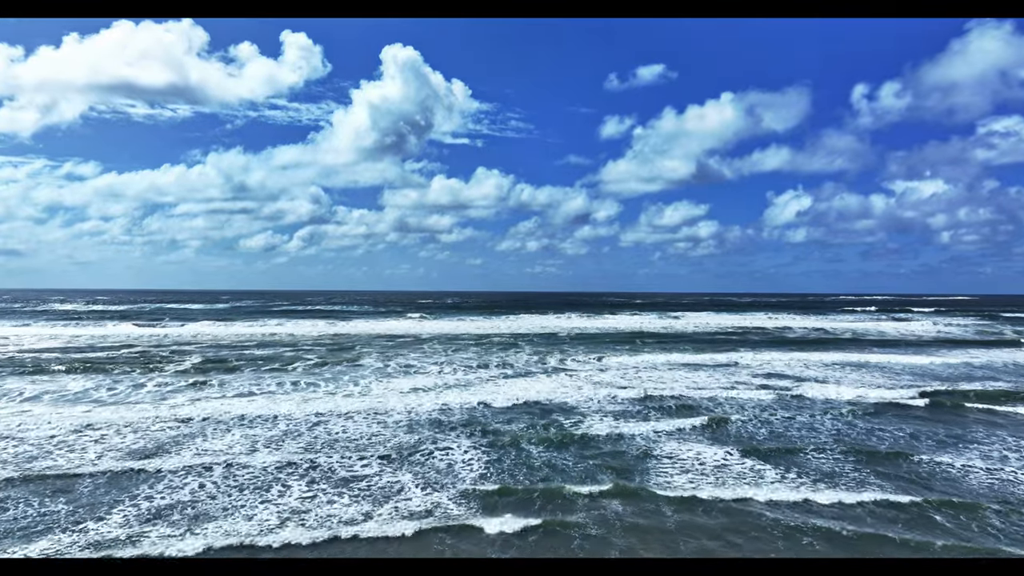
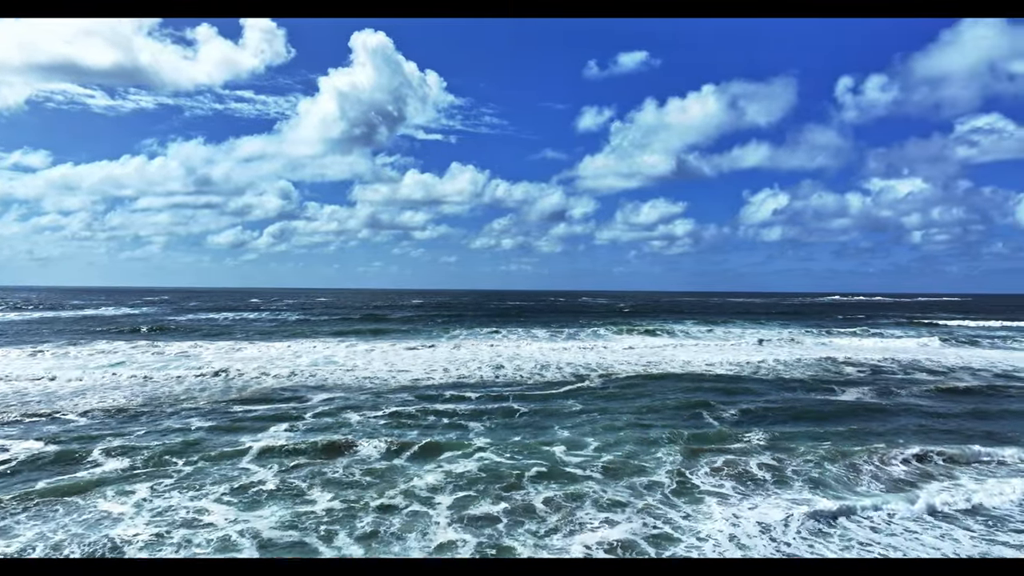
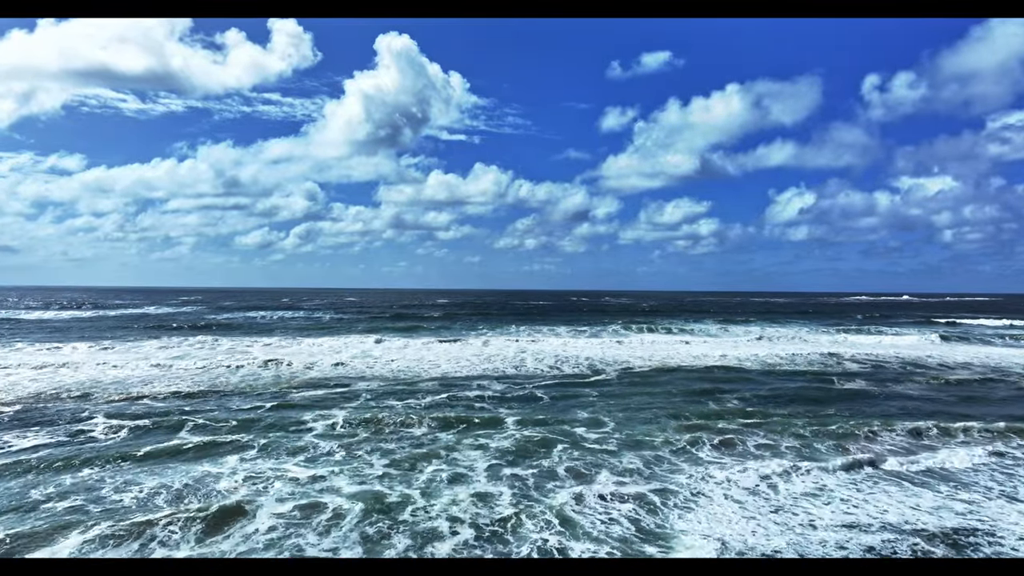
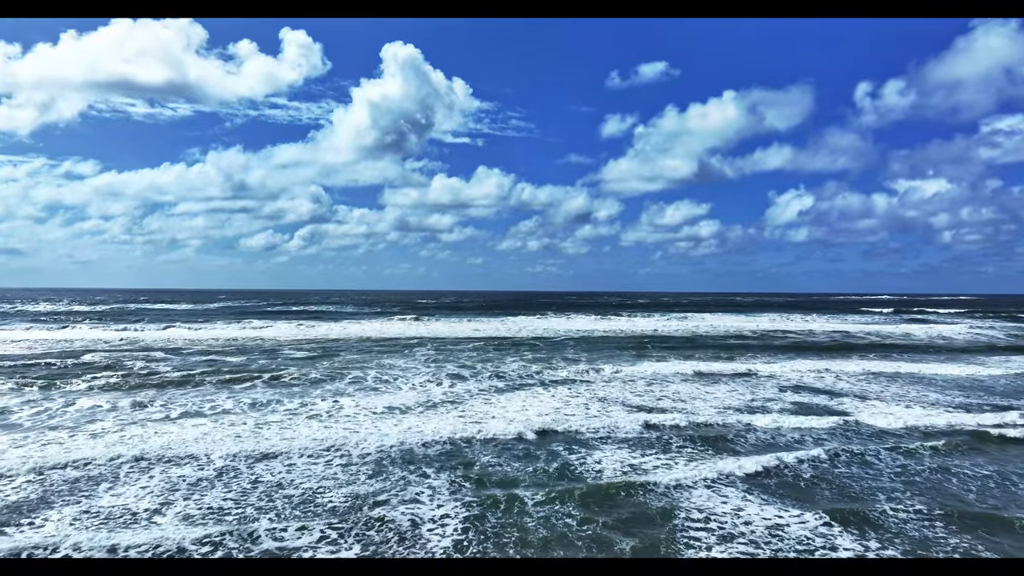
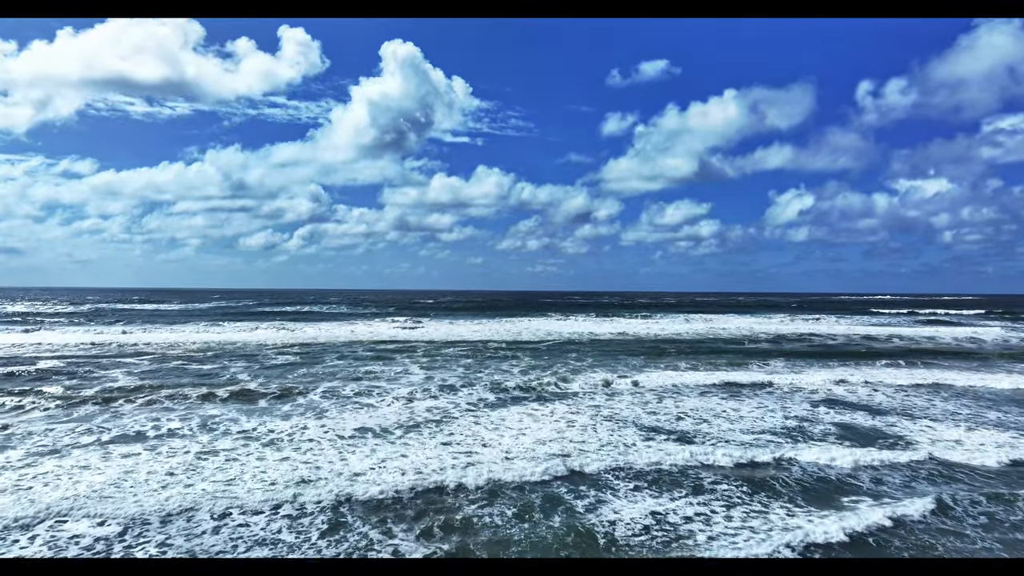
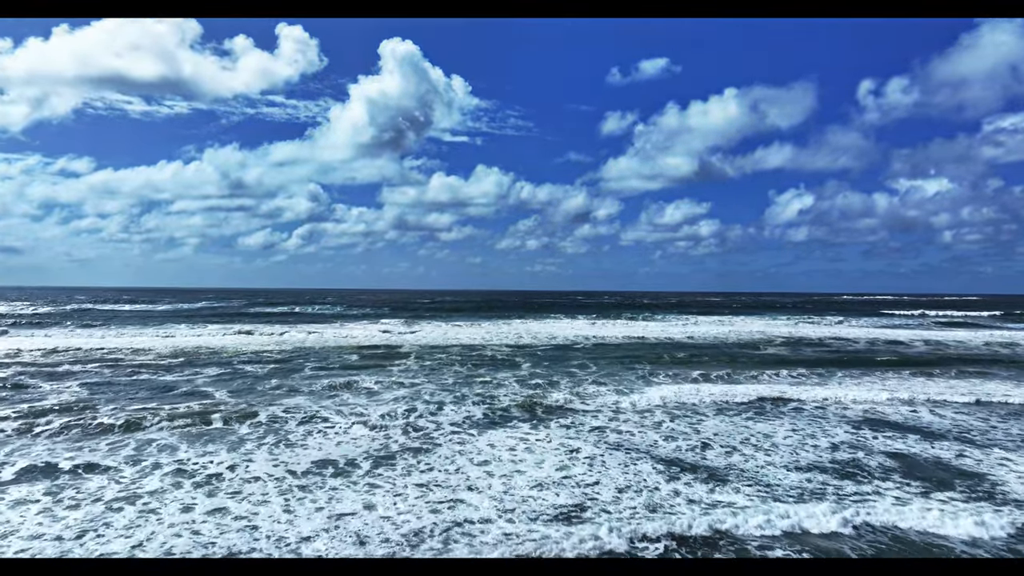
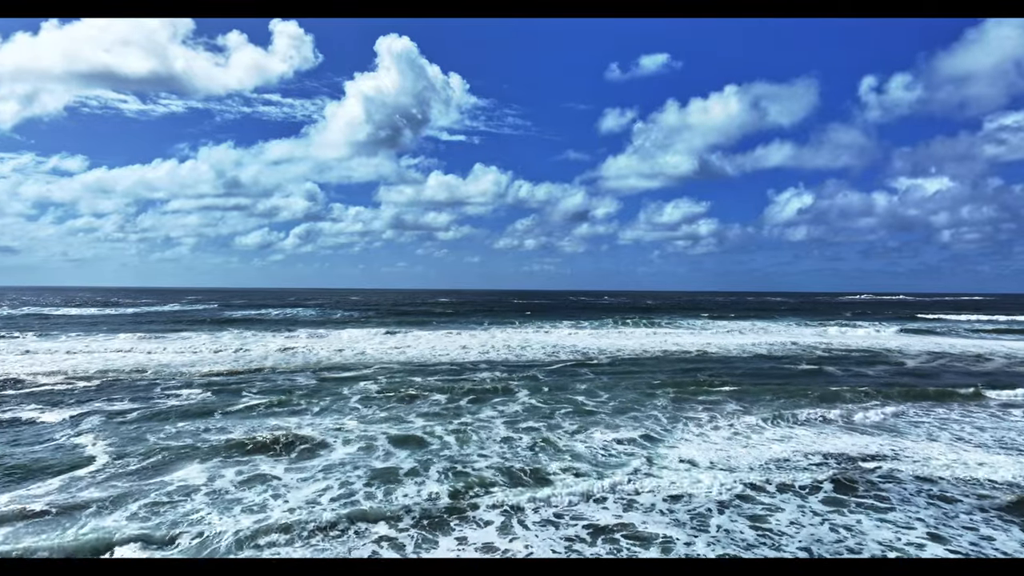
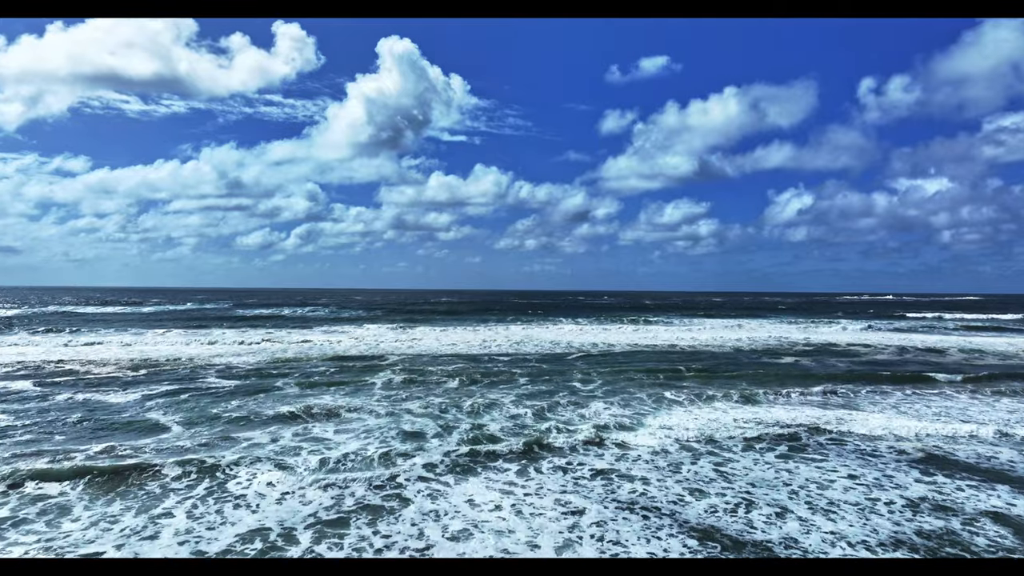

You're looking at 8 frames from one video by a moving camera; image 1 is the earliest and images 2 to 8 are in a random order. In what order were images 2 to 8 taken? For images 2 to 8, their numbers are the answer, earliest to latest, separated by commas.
4, 5, 6, 8, 7, 3, 2
